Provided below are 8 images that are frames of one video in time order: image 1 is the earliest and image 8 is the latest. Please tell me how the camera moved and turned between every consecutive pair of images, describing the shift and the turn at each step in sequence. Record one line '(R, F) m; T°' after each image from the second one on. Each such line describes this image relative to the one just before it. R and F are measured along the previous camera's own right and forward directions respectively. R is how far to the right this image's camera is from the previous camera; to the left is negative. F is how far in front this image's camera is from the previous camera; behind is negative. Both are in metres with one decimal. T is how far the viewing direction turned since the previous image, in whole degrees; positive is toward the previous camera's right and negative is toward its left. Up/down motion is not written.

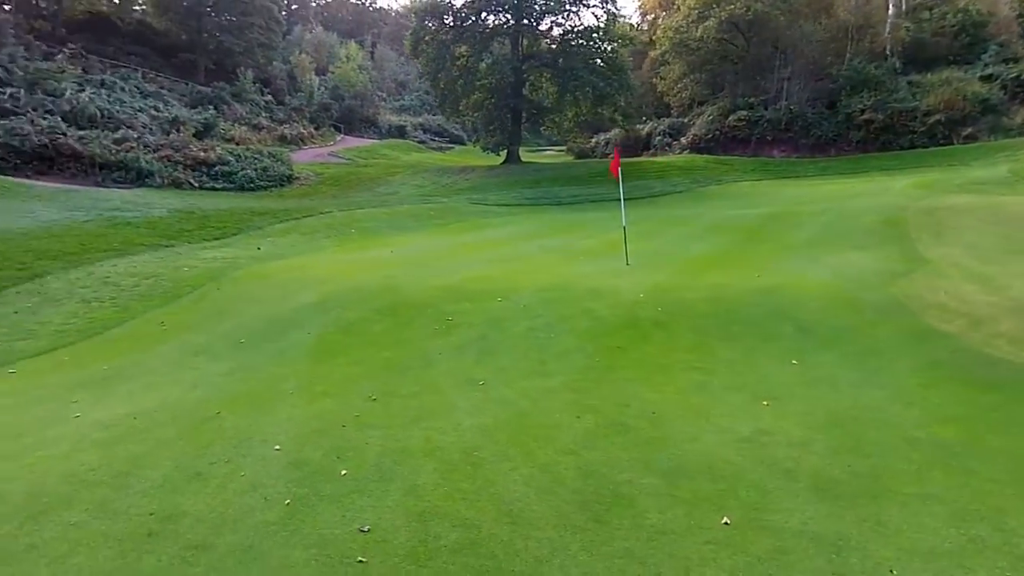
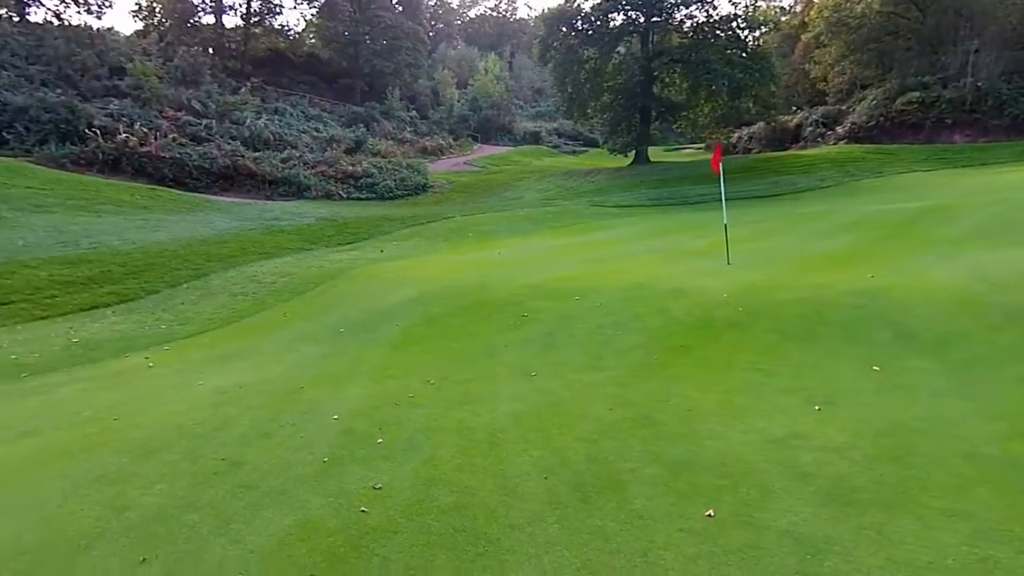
(+1.1, -0.3) m; -13°
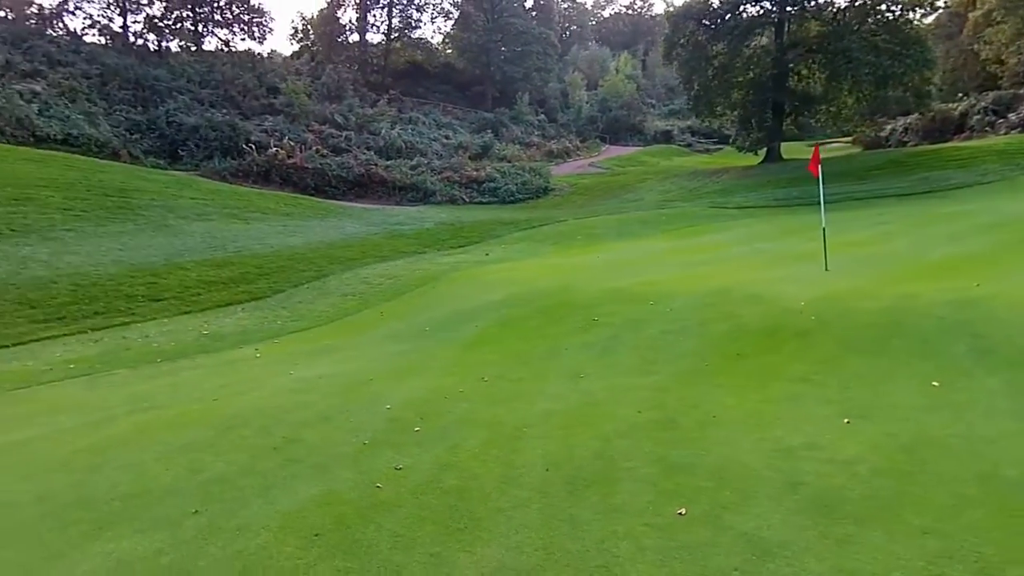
(+1.0, -0.3) m; -12°
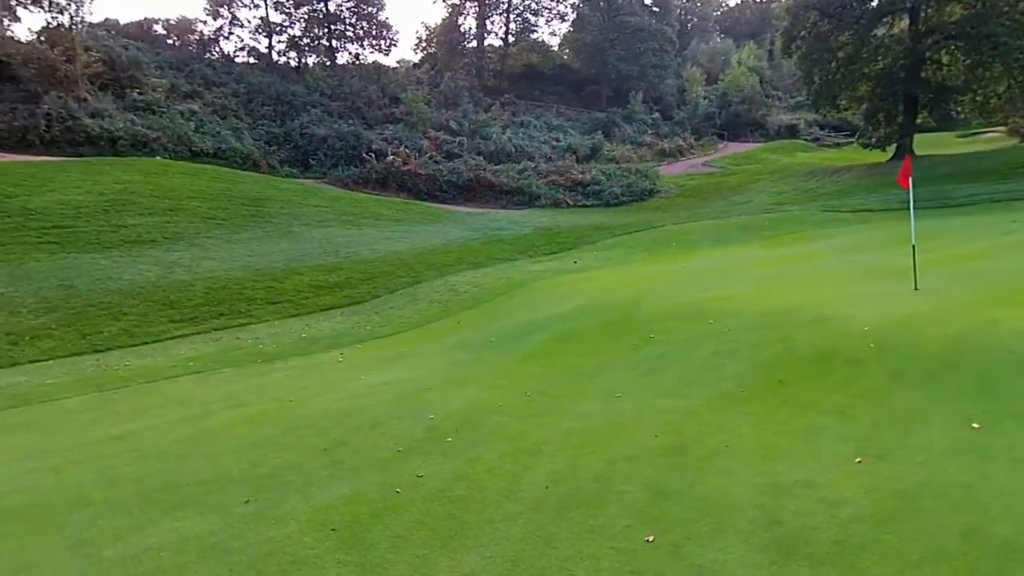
(+1.0, -0.4) m; -11°
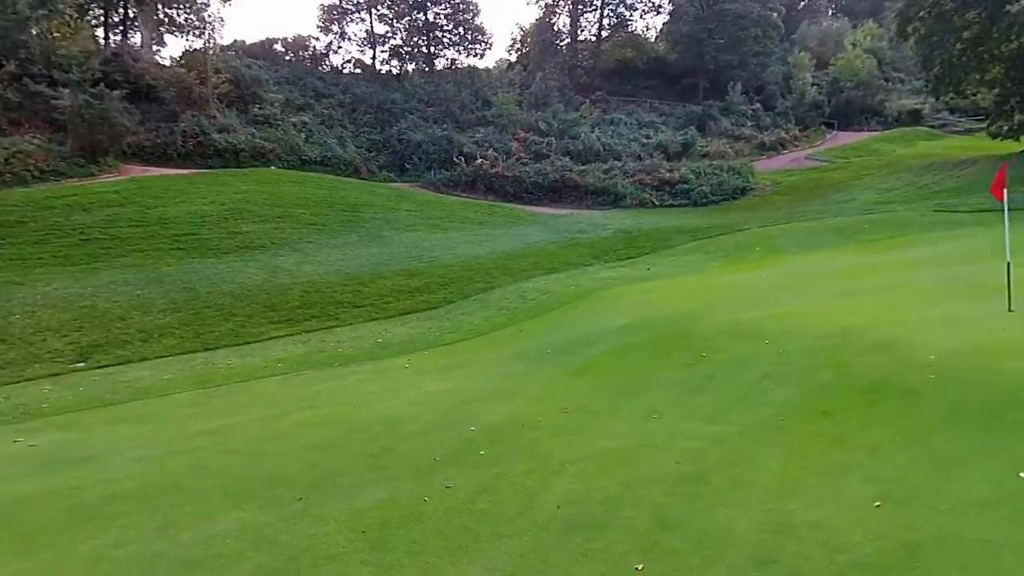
(+0.8, -0.4) m; -9°
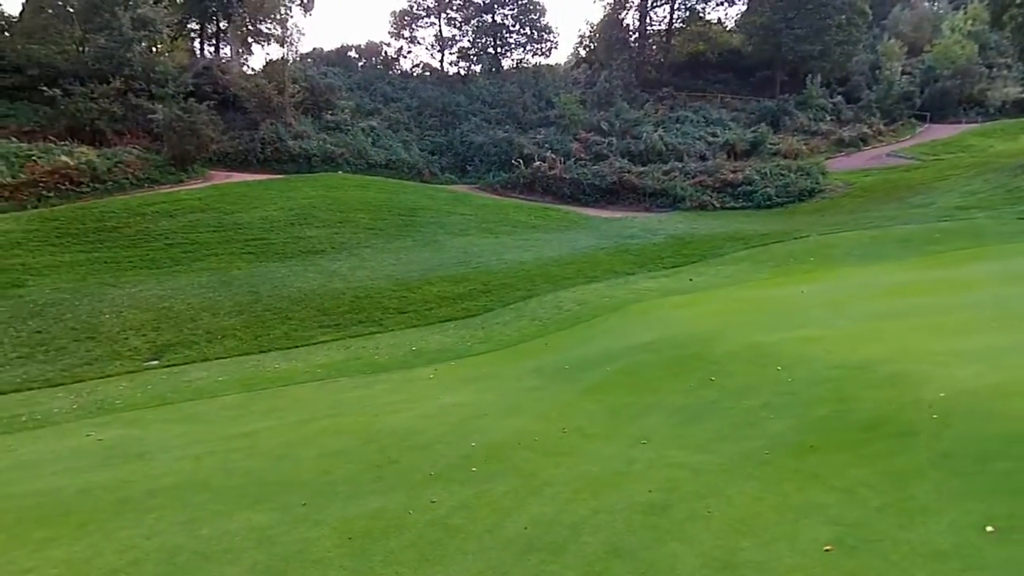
(+1.0, -0.4) m; -7°
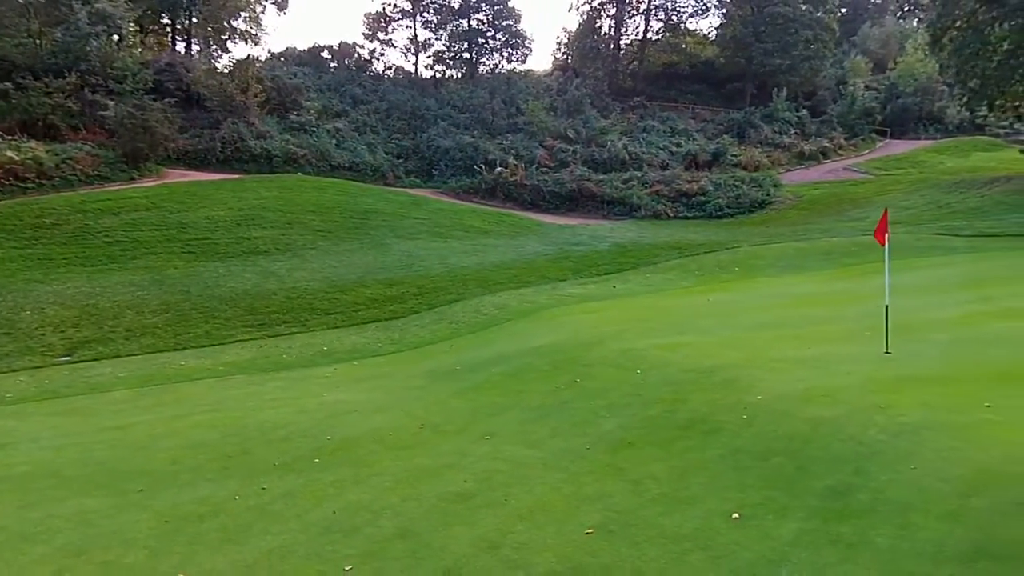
(+2.0, -0.6) m; +1°
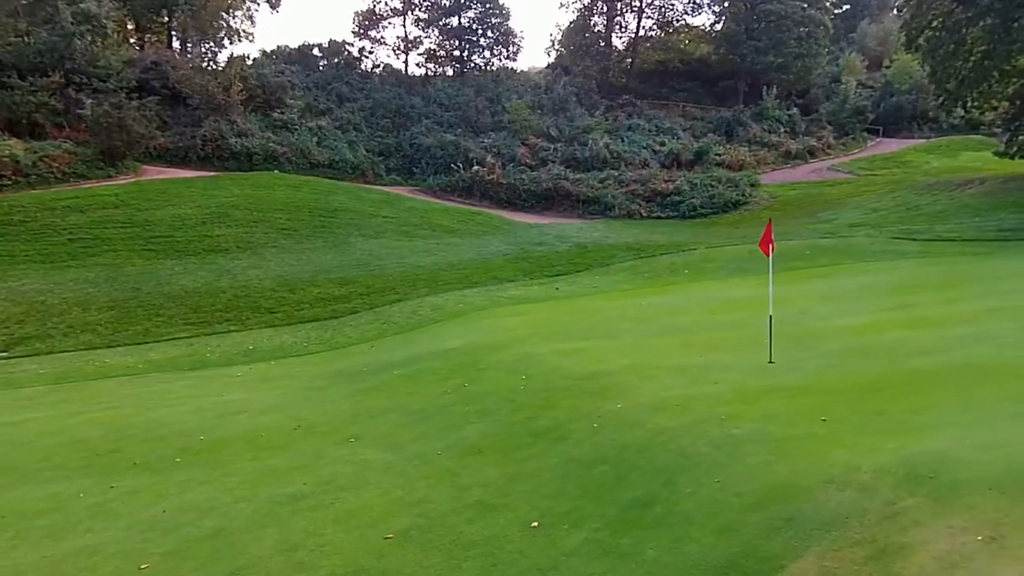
(+2.2, -0.2) m; -1°
